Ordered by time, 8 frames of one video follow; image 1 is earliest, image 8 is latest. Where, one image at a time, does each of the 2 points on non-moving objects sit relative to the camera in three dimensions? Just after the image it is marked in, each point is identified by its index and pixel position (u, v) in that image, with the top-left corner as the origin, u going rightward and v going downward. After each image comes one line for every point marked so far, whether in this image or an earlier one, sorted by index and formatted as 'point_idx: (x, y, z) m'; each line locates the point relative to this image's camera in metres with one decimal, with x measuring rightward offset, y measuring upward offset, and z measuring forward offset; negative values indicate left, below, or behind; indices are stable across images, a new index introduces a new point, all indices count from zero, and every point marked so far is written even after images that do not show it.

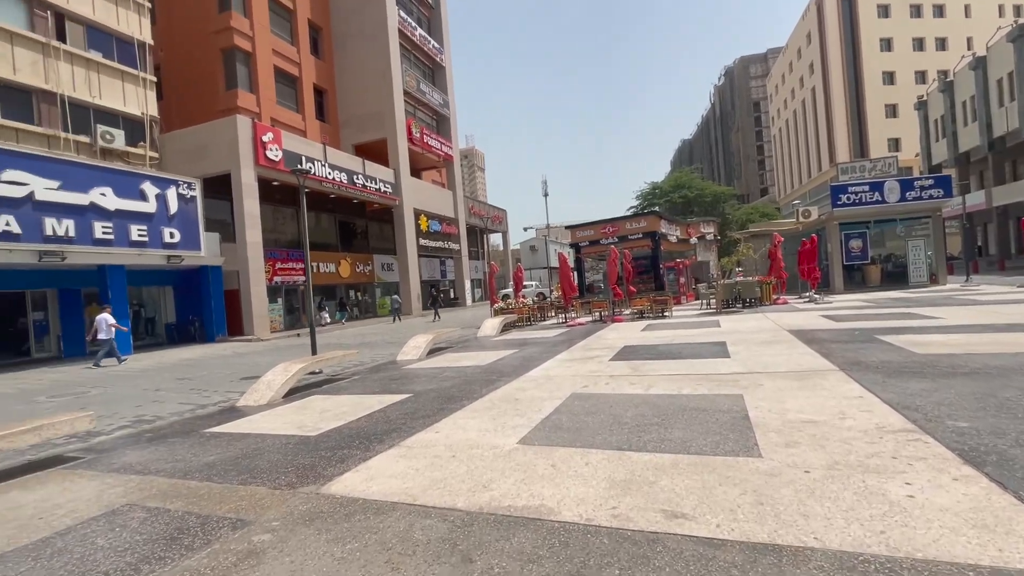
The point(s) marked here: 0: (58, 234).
0: (-14.1, +1.7, +14.8) m
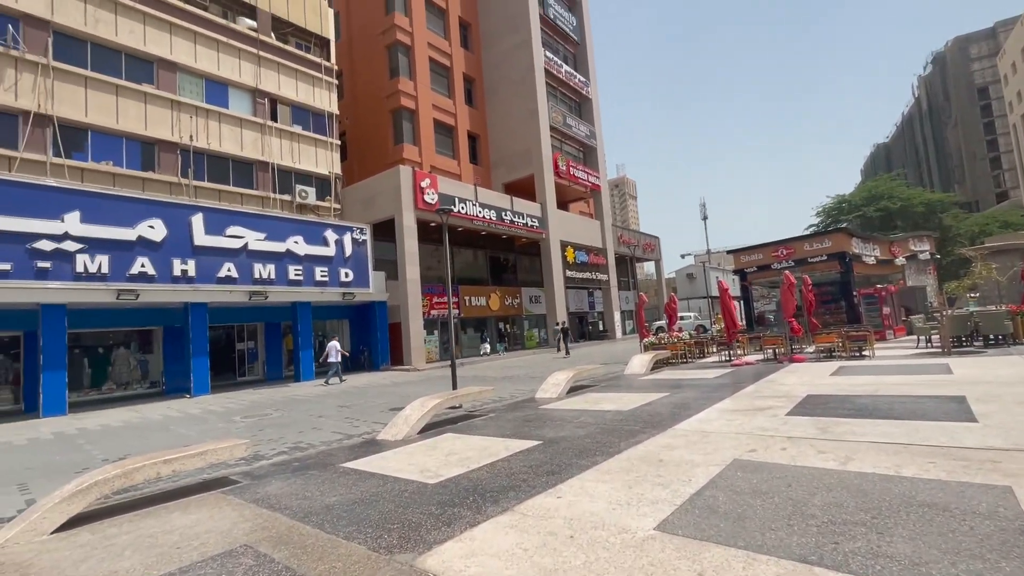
0: (-9.3, +0.4, +17.8) m
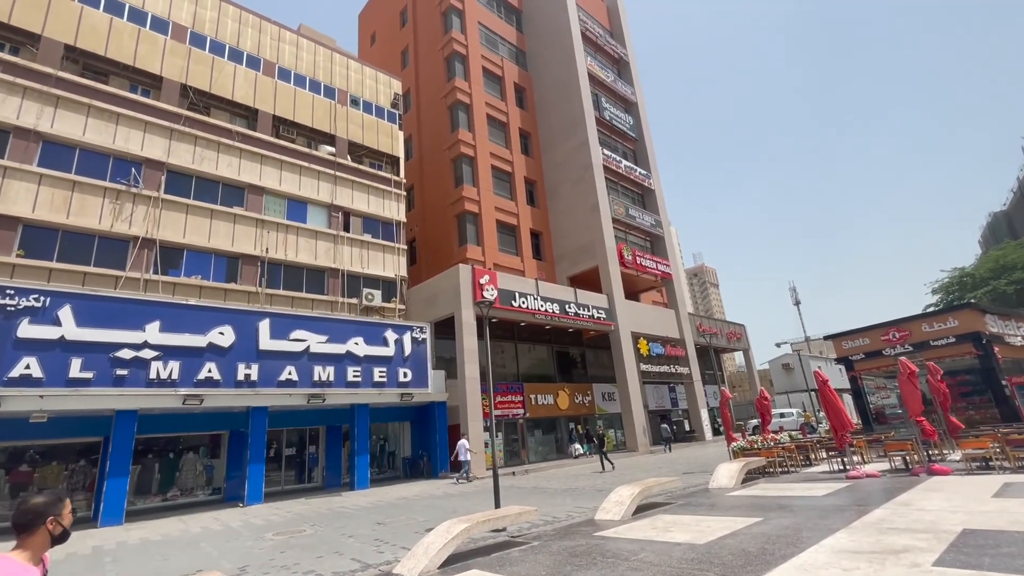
0: (-7.1, -3.4, +17.9) m
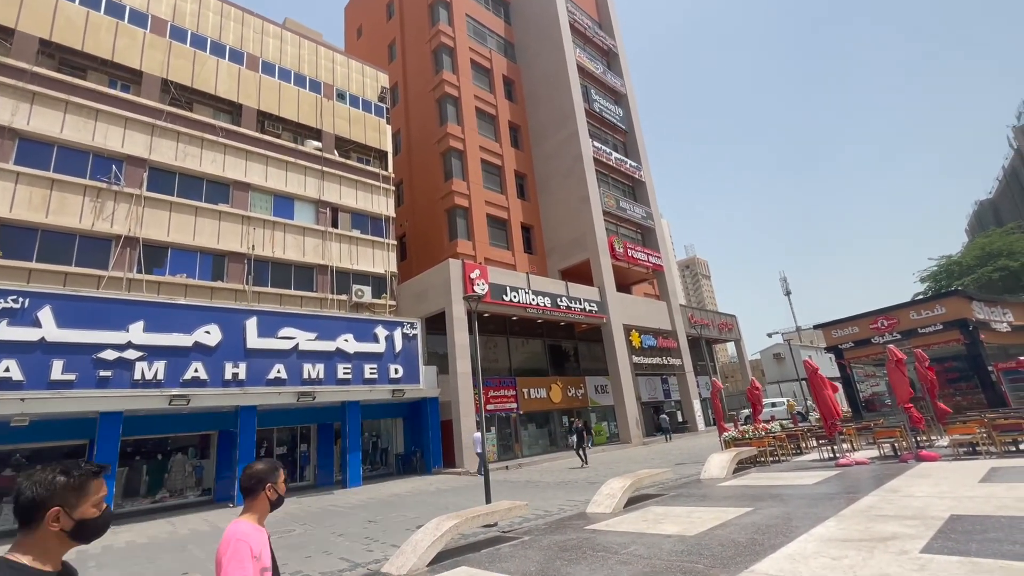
0: (-7.4, -3.3, +17.7) m
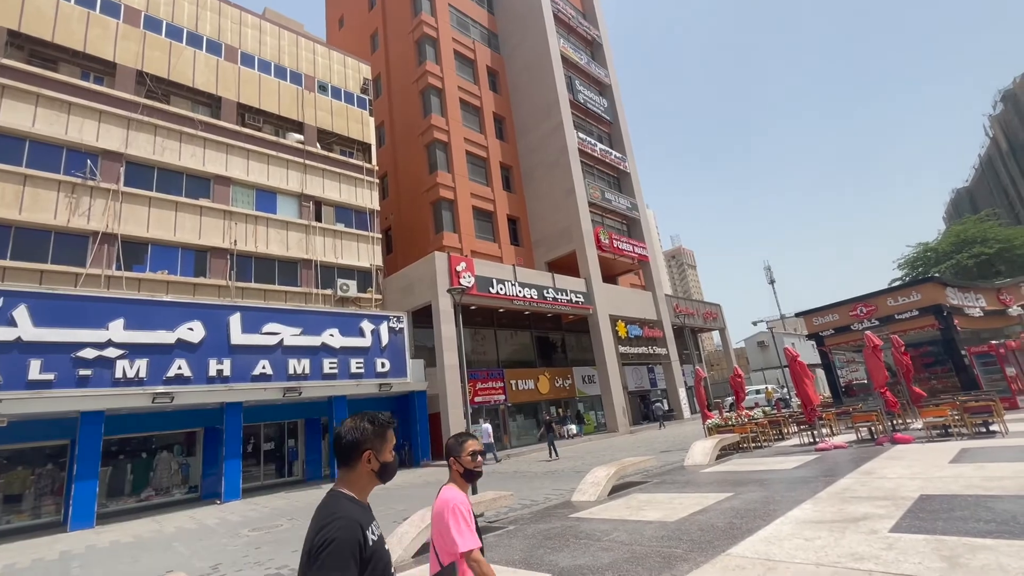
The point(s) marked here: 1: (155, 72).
0: (-7.9, -3.1, +17.6) m
1: (-14.9, +9.0, +19.9) m
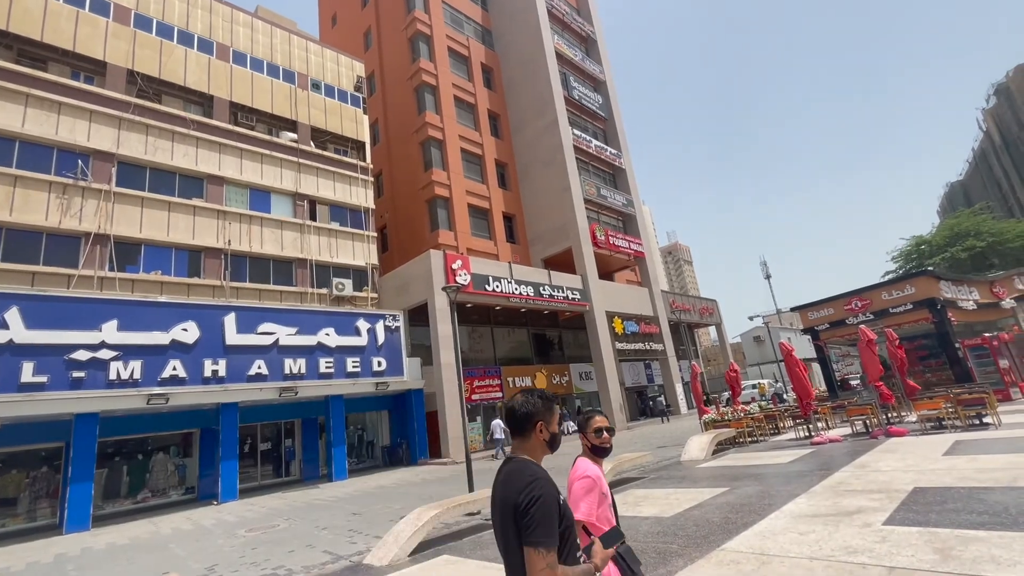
0: (-8.0, -3.1, +17.5) m
1: (-15.1, +8.9, +19.7) m
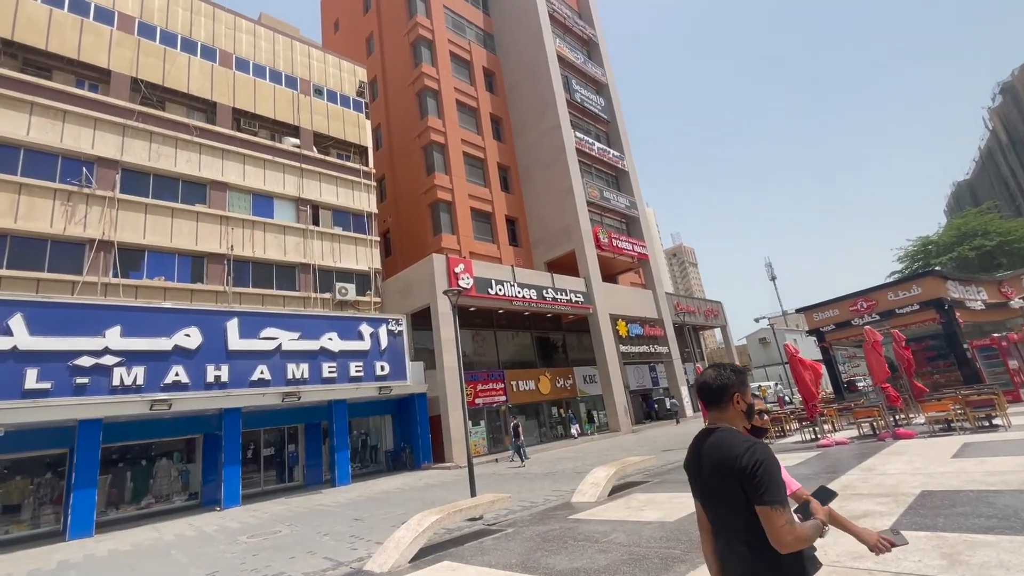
0: (-7.9, -3.2, +17.5) m
1: (-15.1, +8.7, +19.8) m
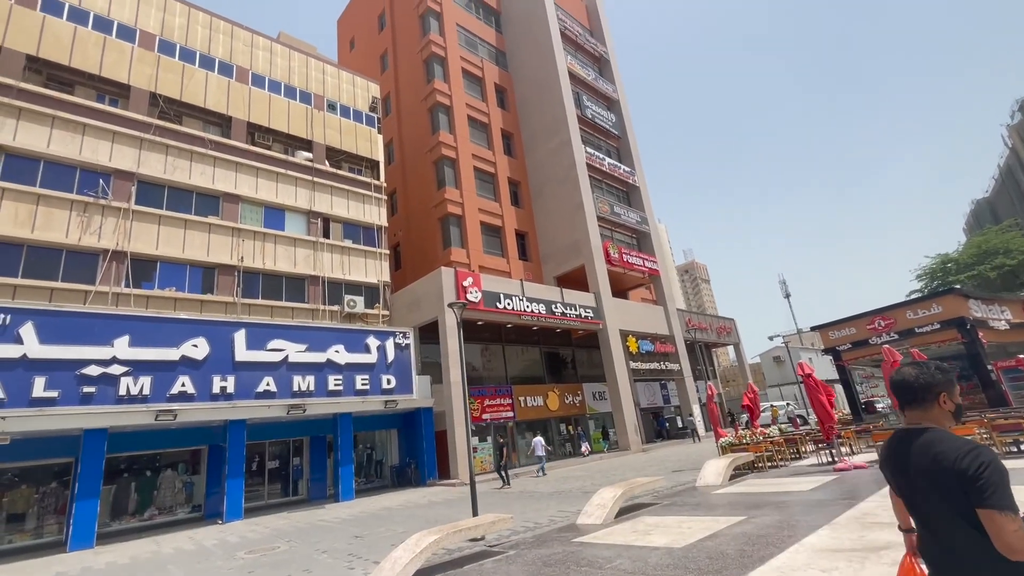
0: (-7.7, -3.7, +17.4) m
1: (-14.6, +8.3, +20.3) m
